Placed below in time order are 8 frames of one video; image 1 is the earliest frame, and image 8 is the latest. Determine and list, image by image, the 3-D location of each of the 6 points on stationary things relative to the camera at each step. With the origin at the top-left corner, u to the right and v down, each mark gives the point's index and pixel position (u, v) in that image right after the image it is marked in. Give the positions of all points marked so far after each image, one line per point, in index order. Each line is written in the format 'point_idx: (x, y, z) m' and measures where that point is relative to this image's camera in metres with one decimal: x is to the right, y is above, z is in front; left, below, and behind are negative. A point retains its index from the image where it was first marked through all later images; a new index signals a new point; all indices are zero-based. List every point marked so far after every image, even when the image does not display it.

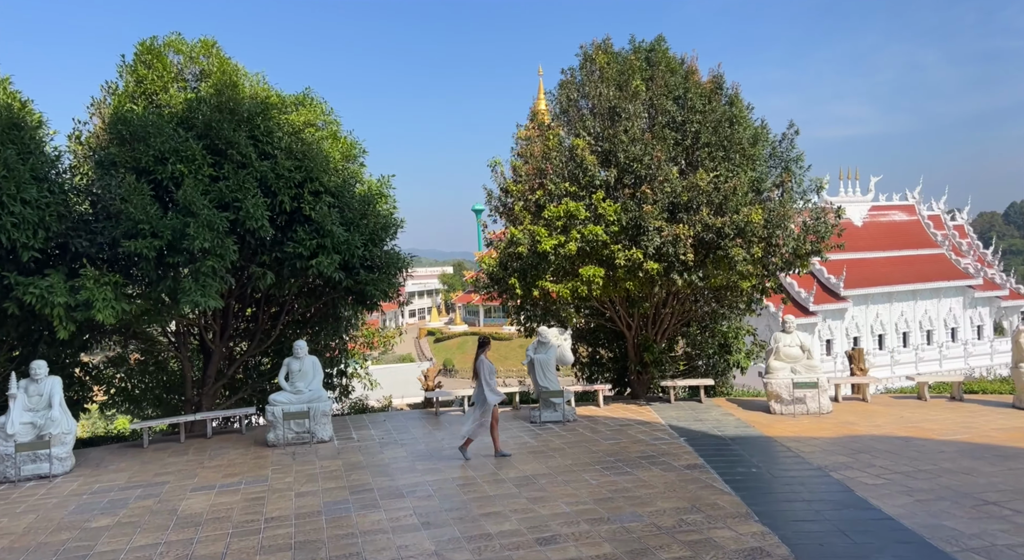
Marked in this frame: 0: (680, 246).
0: (+2.4, +0.5, +11.1) m
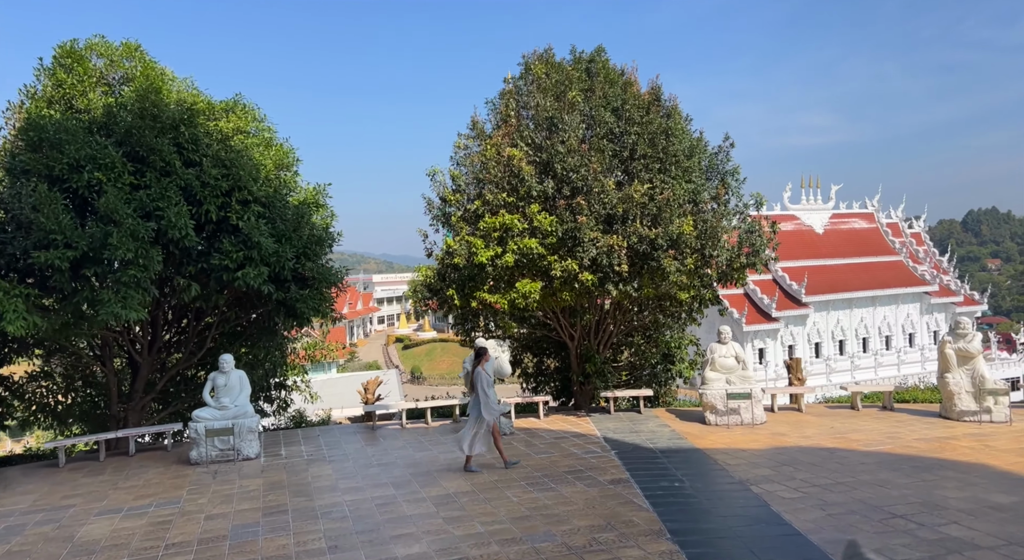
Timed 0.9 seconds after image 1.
0: (+1.5, +0.3, +11.1) m
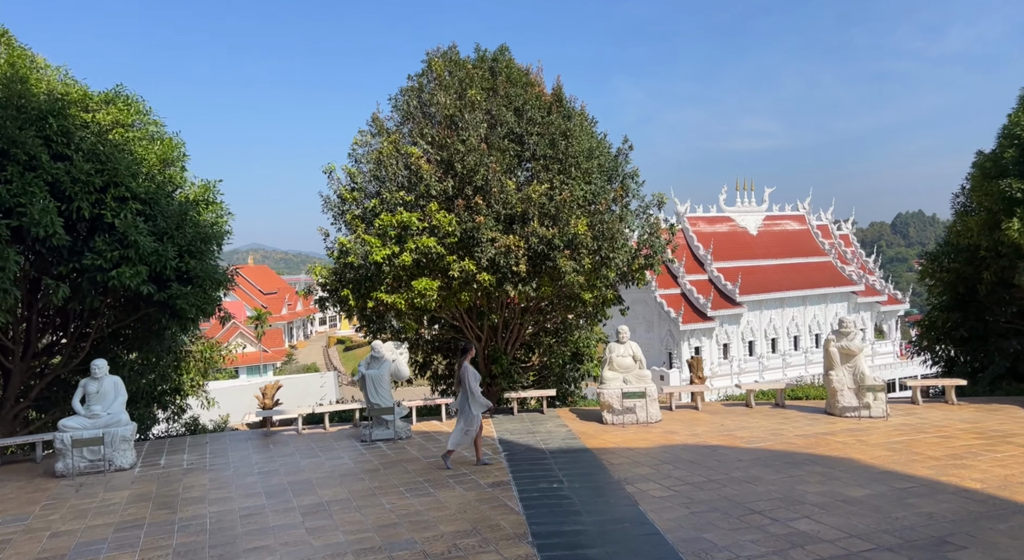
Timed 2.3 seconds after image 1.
0: (0.0, +0.3, +11.1) m
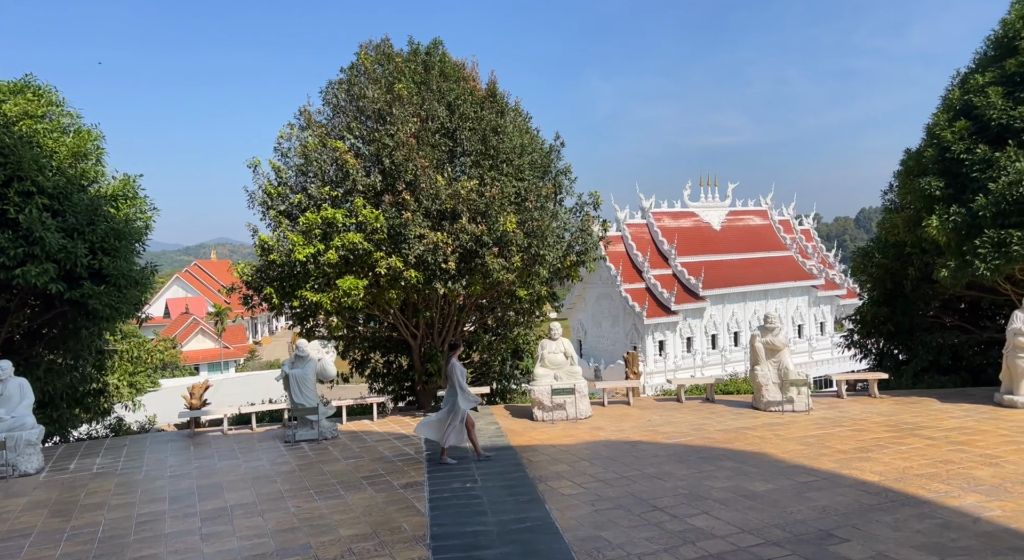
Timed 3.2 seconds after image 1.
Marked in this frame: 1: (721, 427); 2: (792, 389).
0: (-1.0, +0.4, +11.0) m
1: (+2.8, -2.0, +10.5) m
2: (+4.5, -1.7, +12.4) m
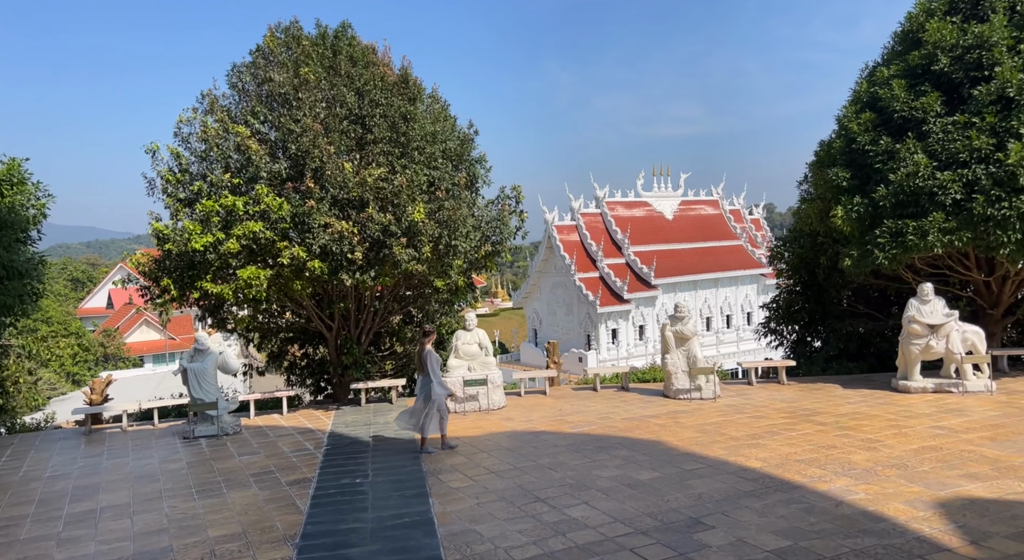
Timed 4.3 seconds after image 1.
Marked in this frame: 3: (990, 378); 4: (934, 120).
0: (-2.3, +0.5, +10.8) m
1: (+1.6, -1.8, +10.6) m
2: (+3.1, -1.6, +12.7) m
3: (+7.1, -1.5, +11.6) m
4: (+5.8, +2.2, +10.6) m
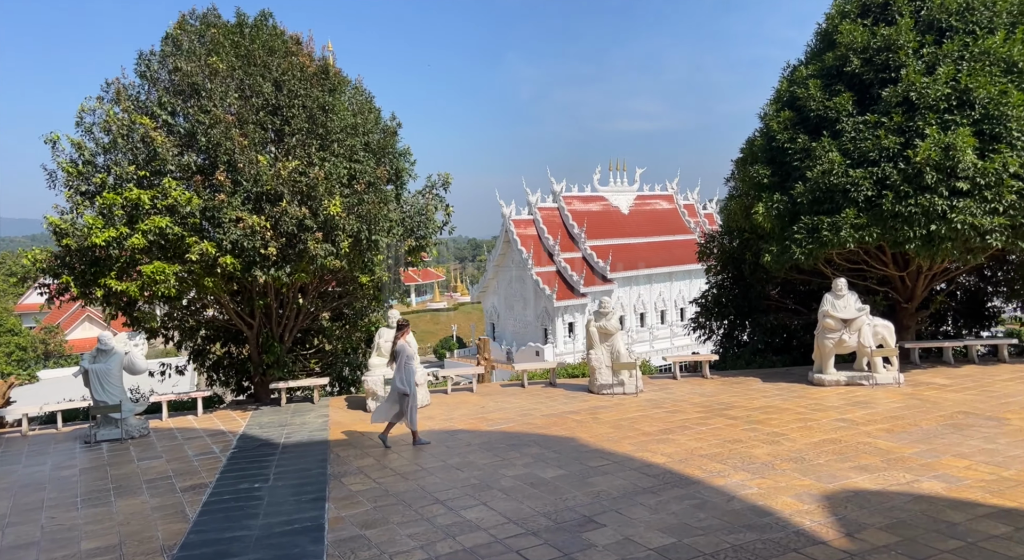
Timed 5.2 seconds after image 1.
0: (-3.4, +0.5, +10.5) m
1: (+0.5, -1.8, +10.6) m
2: (+1.8, -1.5, +12.8) m
3: (+6.0, -1.4, +12.0) m
4: (+4.7, +2.2, +10.9) m
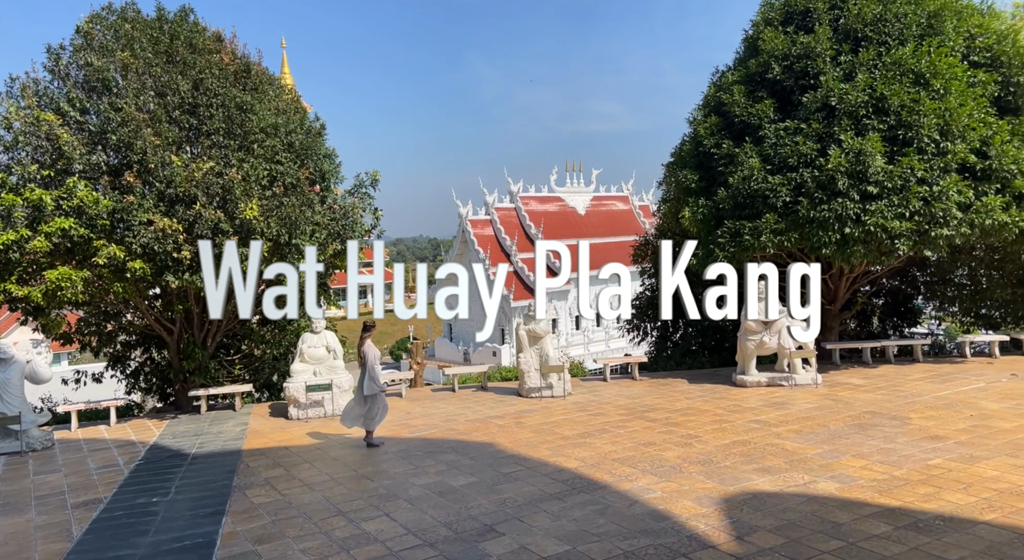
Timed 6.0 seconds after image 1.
0: (-4.4, +0.5, +10.1) m
1: (-0.5, -1.8, +10.5) m
2: (+0.6, -1.6, +12.8) m
3: (+4.8, -1.4, +12.3) m
4: (+3.6, +2.2, +11.1) m
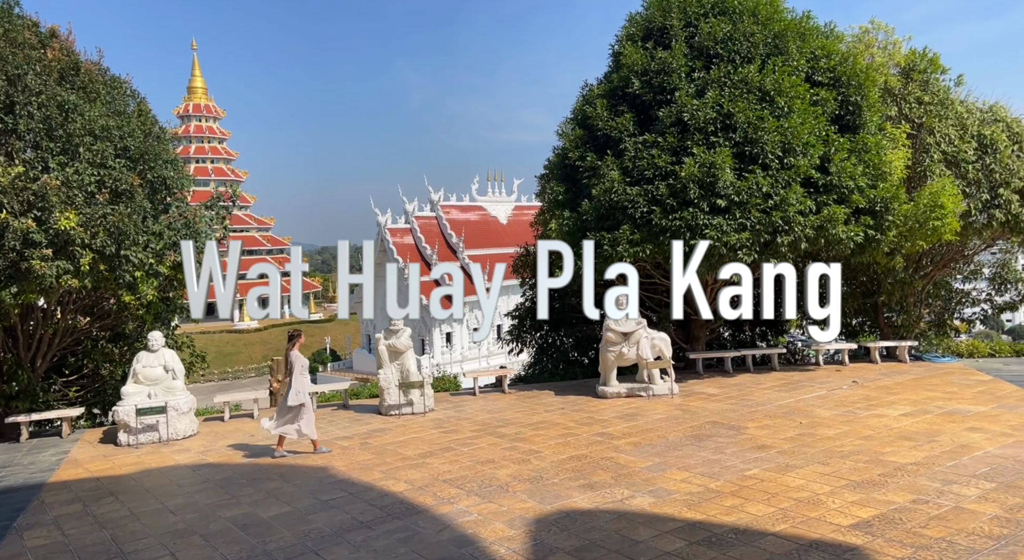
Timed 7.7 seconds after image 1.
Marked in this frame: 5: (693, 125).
0: (-6.2, +0.3, +9.1) m
1: (-2.4, -2.0, +9.9) m
2: (-1.6, -1.8, +12.4) m
3: (+2.6, -1.6, +12.6) m
4: (+1.5, +2.0, +11.2) m
5: (+2.4, +2.1, +10.7) m
